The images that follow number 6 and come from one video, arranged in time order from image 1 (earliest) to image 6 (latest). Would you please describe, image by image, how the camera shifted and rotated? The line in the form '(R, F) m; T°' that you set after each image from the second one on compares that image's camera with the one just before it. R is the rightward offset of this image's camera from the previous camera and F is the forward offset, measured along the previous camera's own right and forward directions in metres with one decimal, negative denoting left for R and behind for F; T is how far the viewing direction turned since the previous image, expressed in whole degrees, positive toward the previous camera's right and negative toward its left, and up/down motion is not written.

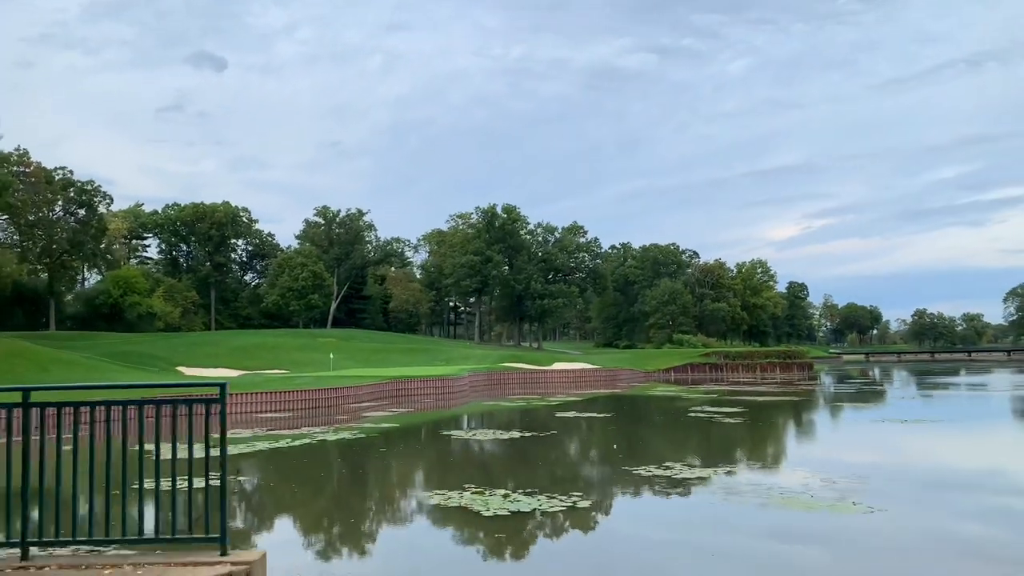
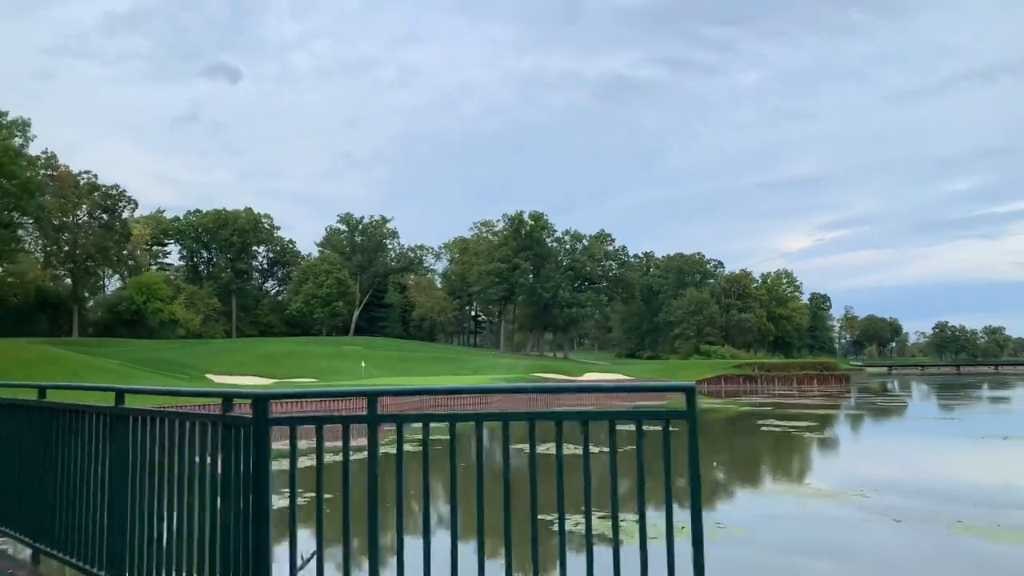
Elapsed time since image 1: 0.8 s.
(-1.4, +1.3) m; -1°
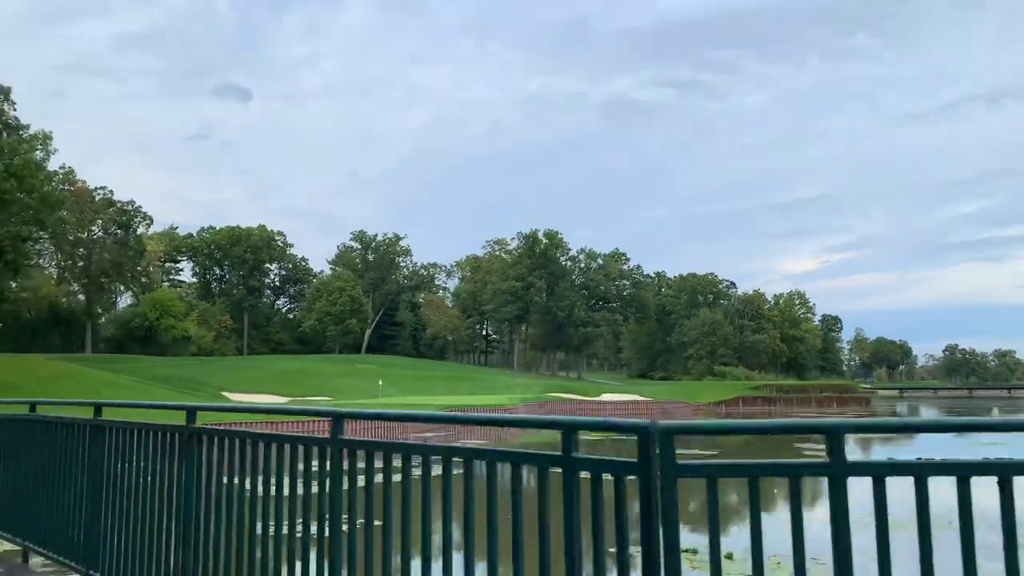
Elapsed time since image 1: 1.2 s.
(-0.8, +0.5) m; 0°
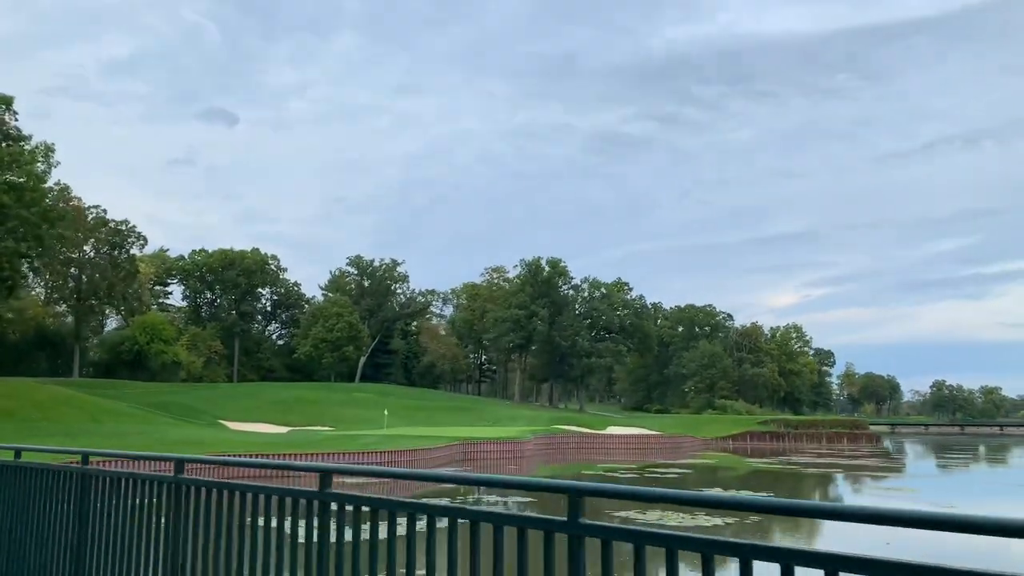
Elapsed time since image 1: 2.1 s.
(-1.5, +1.5) m; +1°
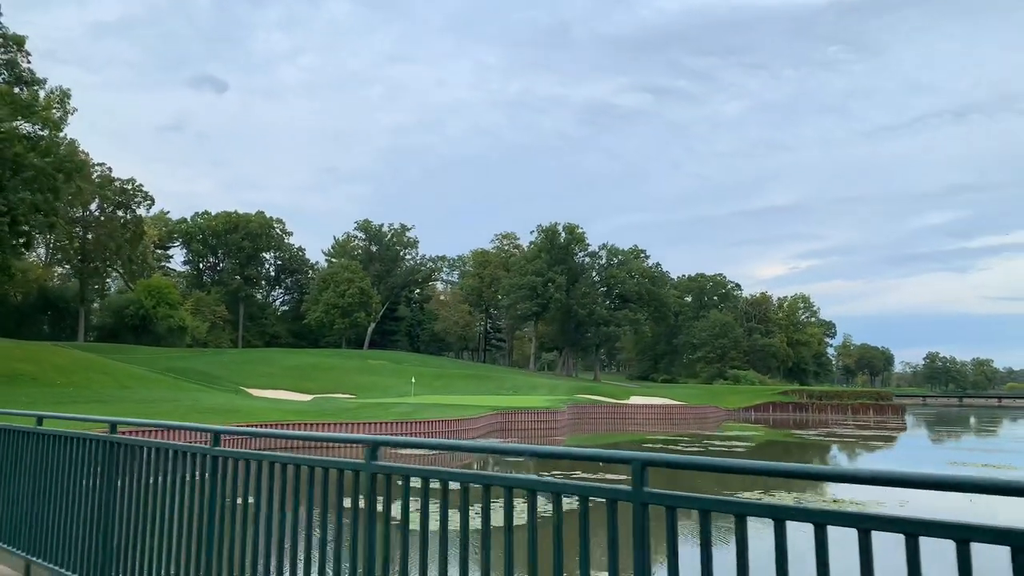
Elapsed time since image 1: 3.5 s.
(-2.2, +1.8) m; +1°
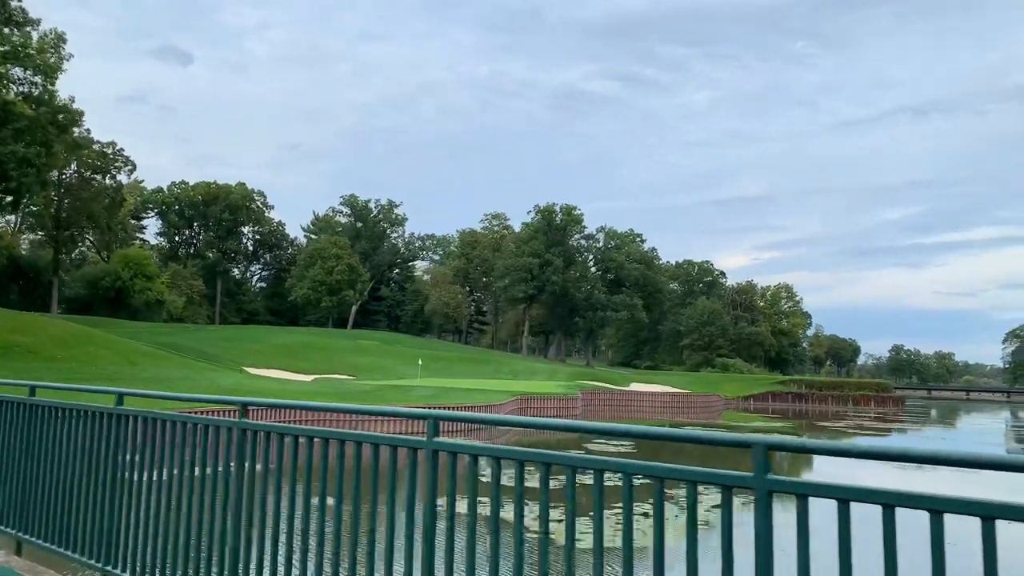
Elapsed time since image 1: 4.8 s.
(-2.3, +2.0) m; +2°
